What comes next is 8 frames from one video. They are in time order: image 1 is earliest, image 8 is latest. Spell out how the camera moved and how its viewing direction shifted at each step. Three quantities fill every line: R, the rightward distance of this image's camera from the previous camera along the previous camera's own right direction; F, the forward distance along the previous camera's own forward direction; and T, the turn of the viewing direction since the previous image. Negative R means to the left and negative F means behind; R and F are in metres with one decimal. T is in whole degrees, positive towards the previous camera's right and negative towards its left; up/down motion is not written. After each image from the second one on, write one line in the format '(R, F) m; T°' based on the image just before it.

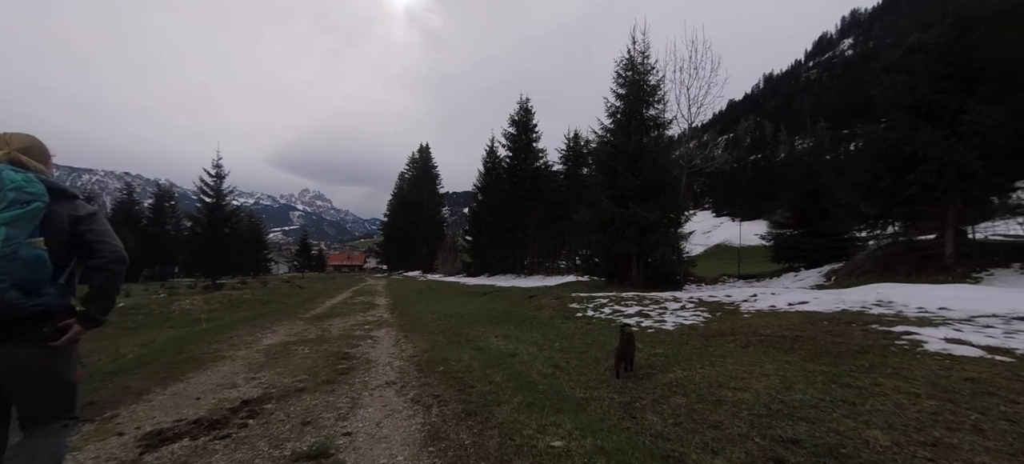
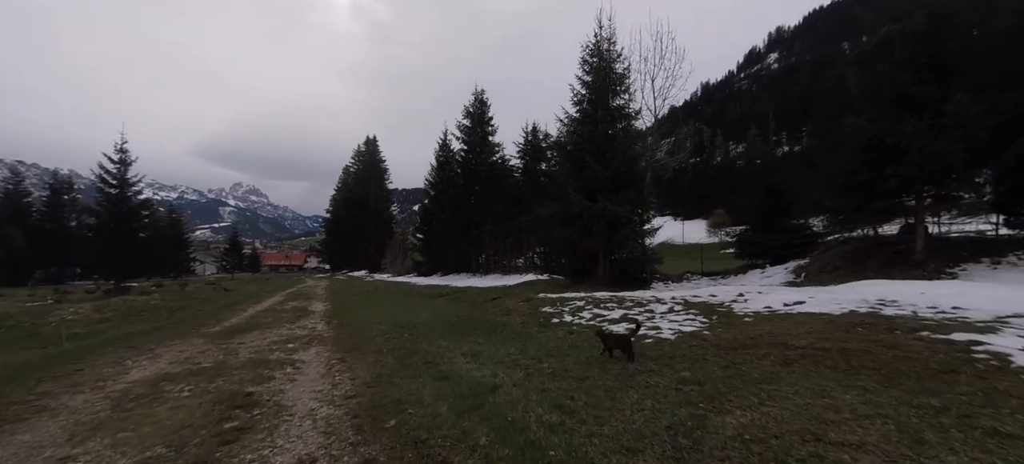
(-0.4, +2.0) m; +7°
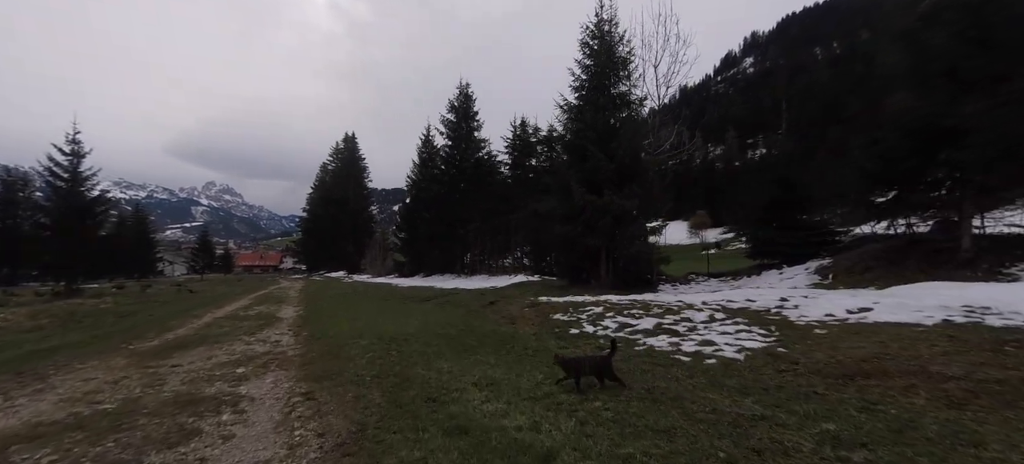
(-0.7, +1.9) m; +3°
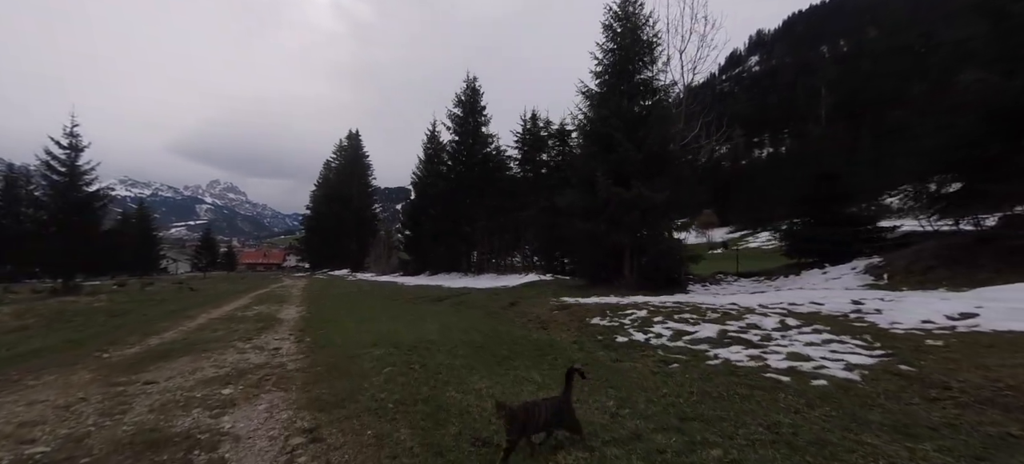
(-0.7, +1.3) m; 0°
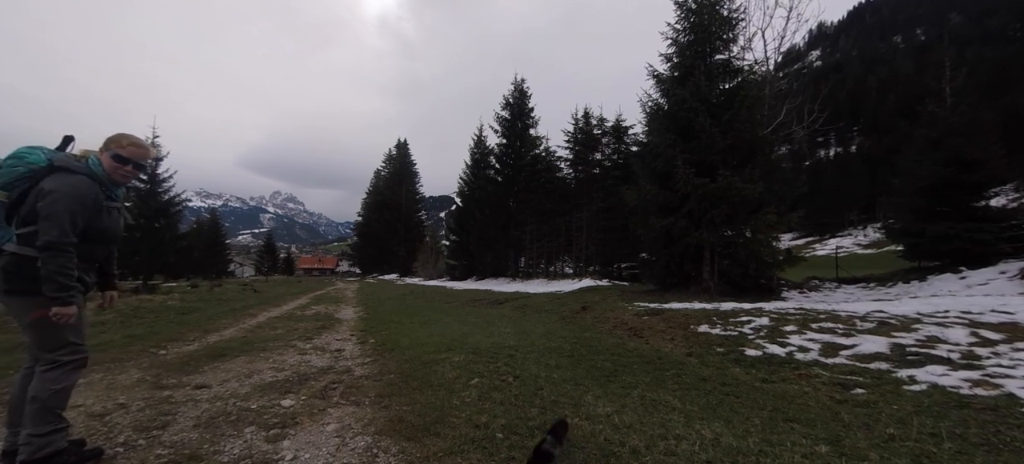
(-0.9, +1.2) m; -6°
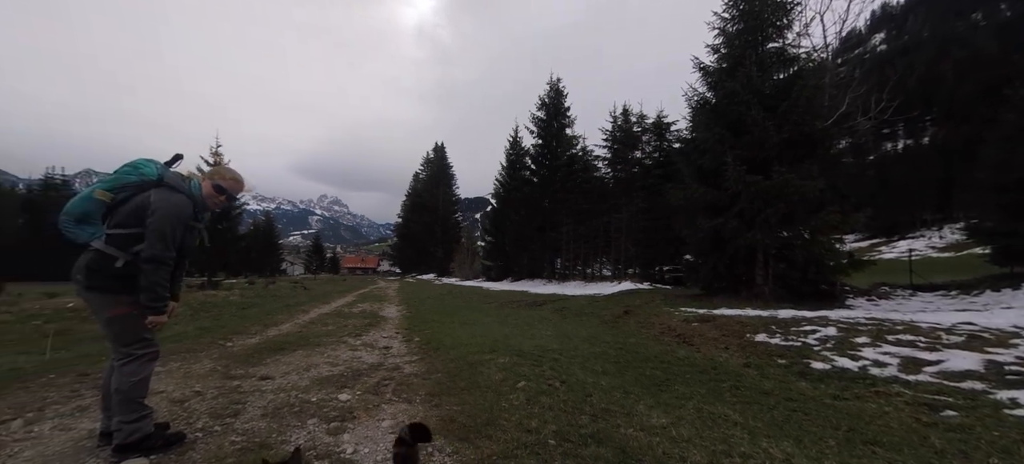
(-0.1, 0.0) m; -5°
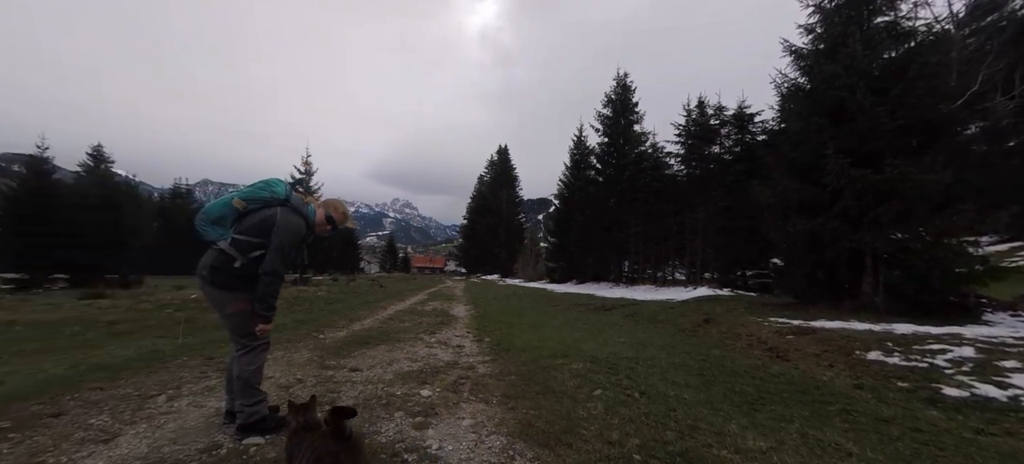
(-0.1, 0.0) m; -9°
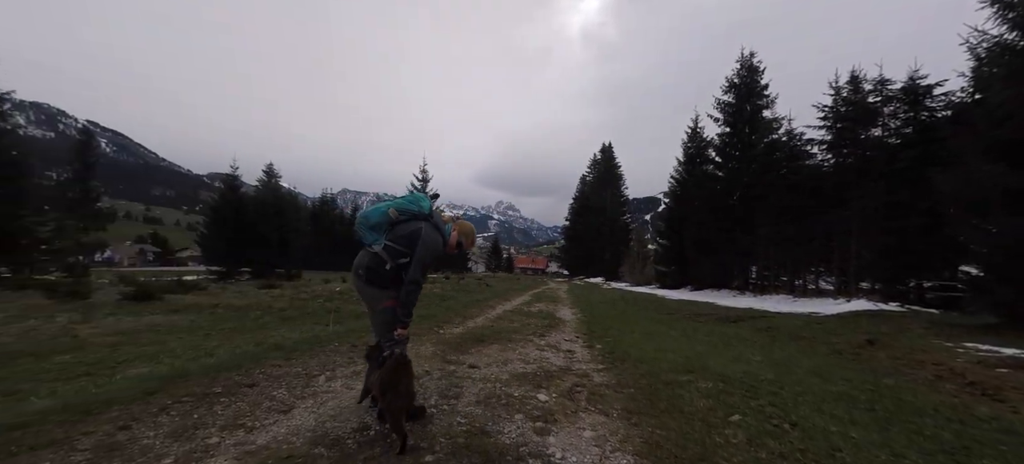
(-0.2, 0.0) m; -15°
